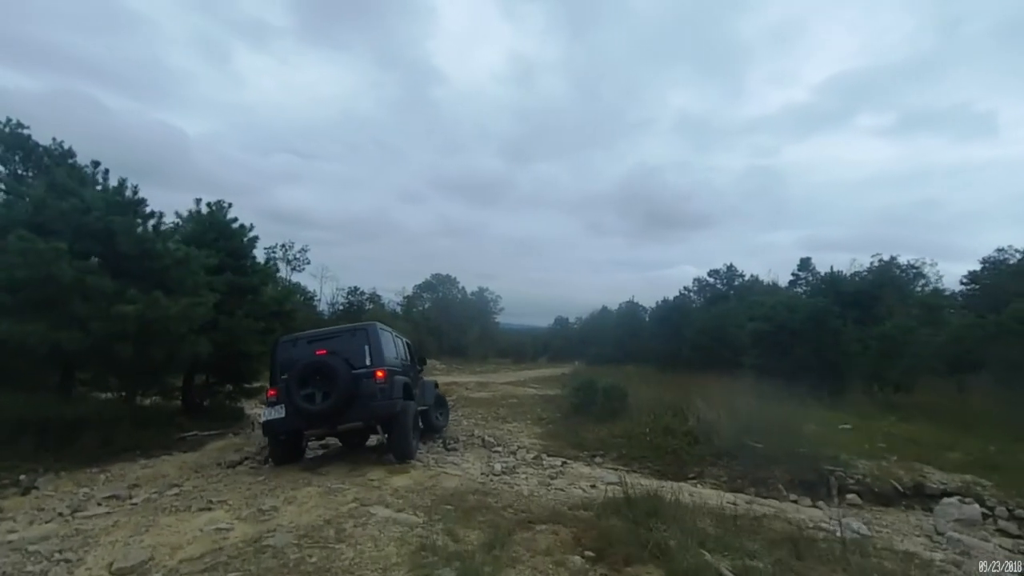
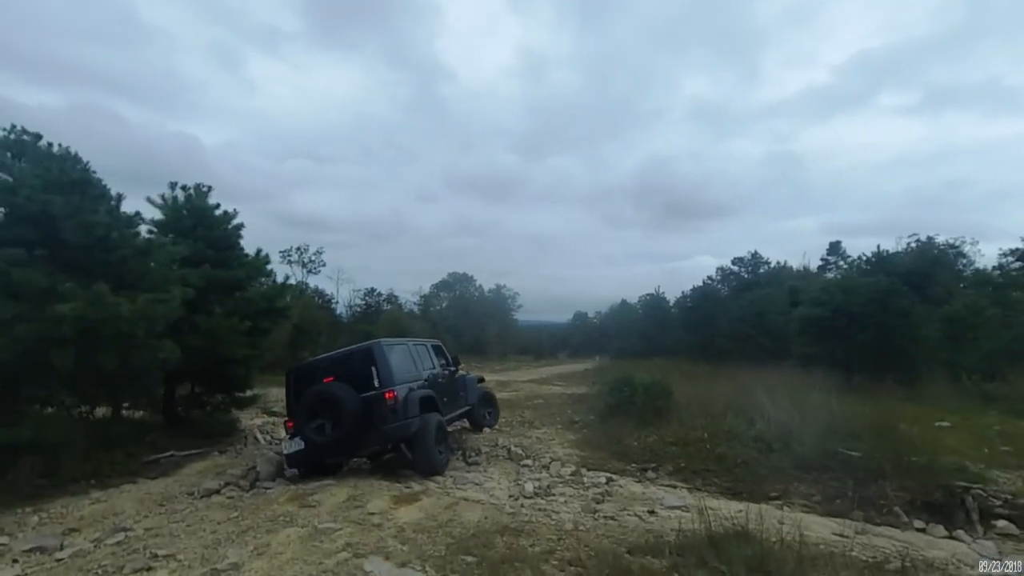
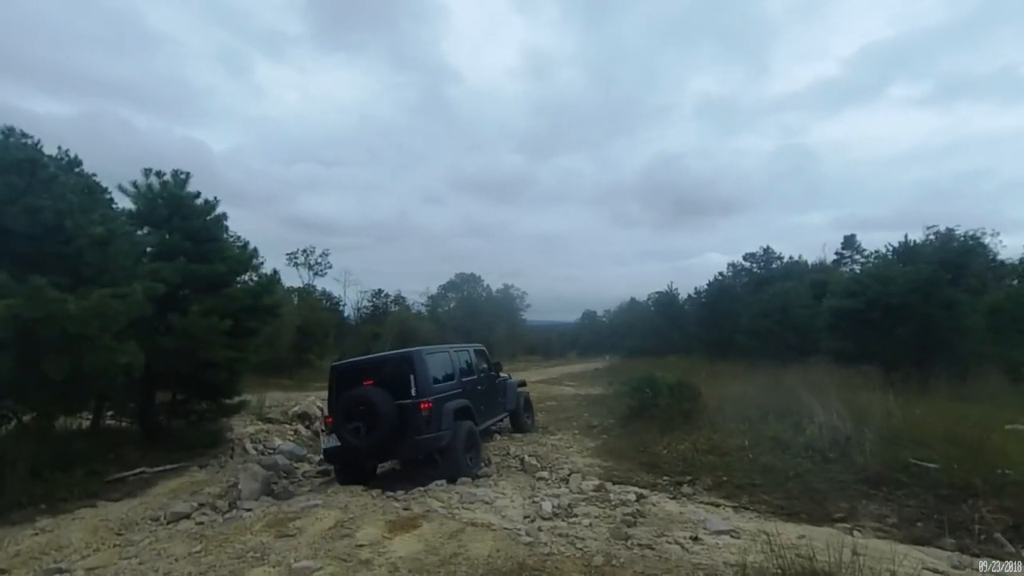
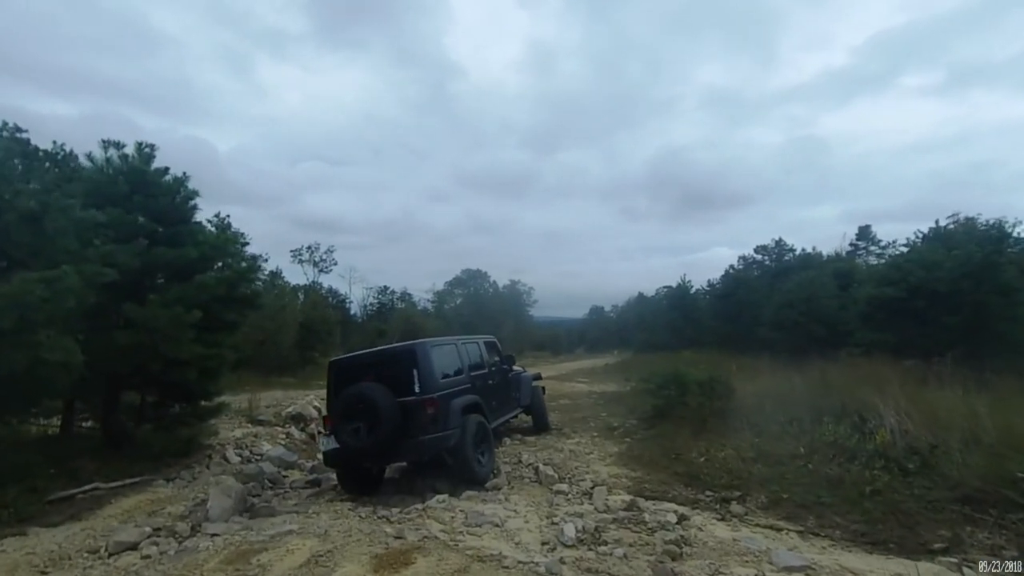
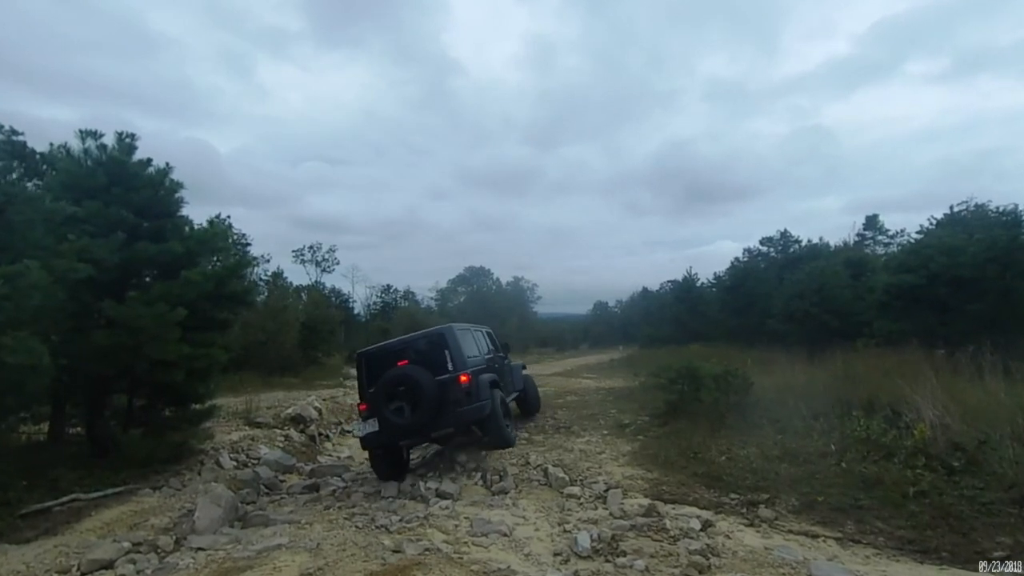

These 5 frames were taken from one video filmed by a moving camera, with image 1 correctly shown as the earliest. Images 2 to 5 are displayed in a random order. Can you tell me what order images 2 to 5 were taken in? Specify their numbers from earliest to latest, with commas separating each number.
2, 3, 4, 5
